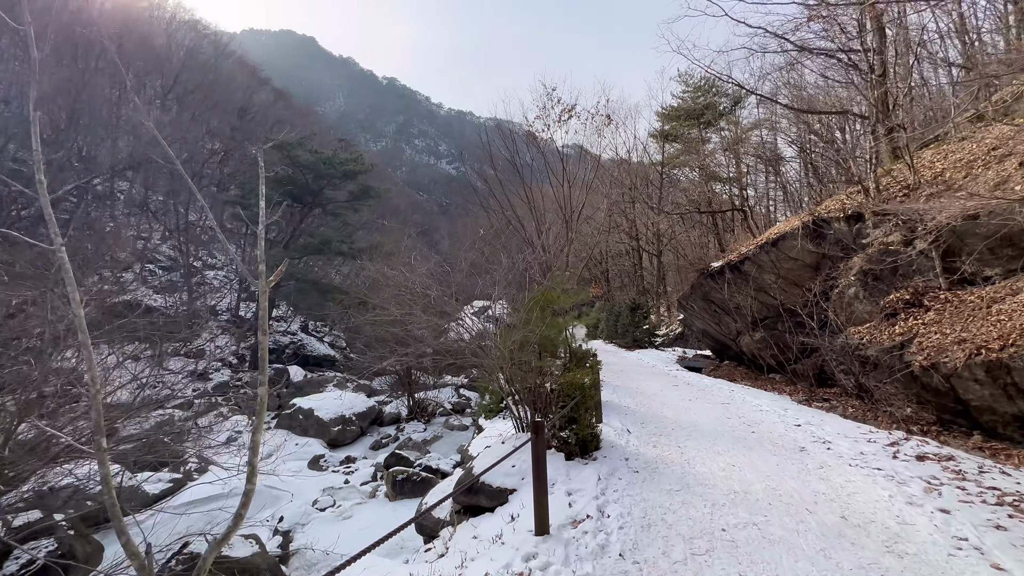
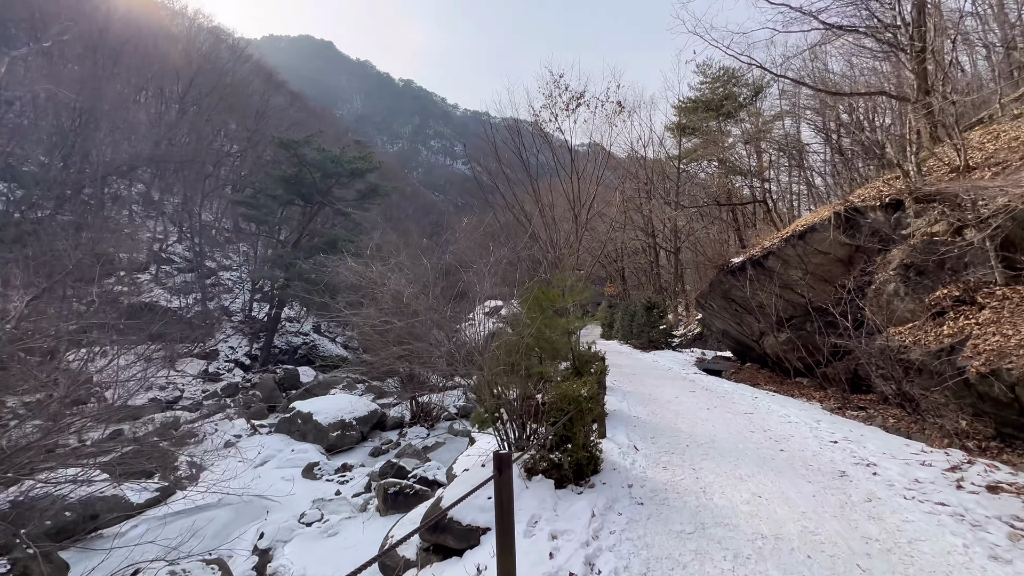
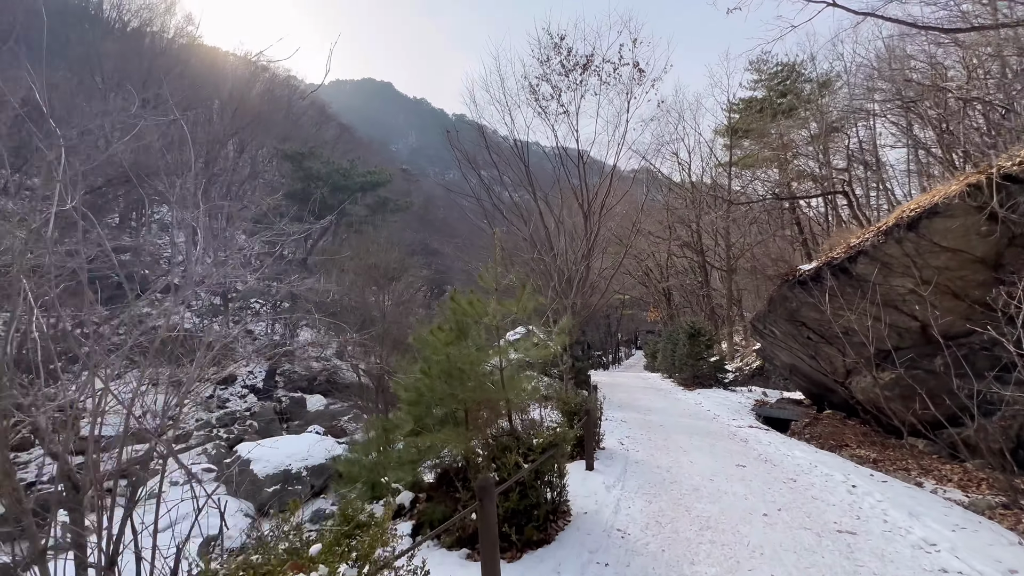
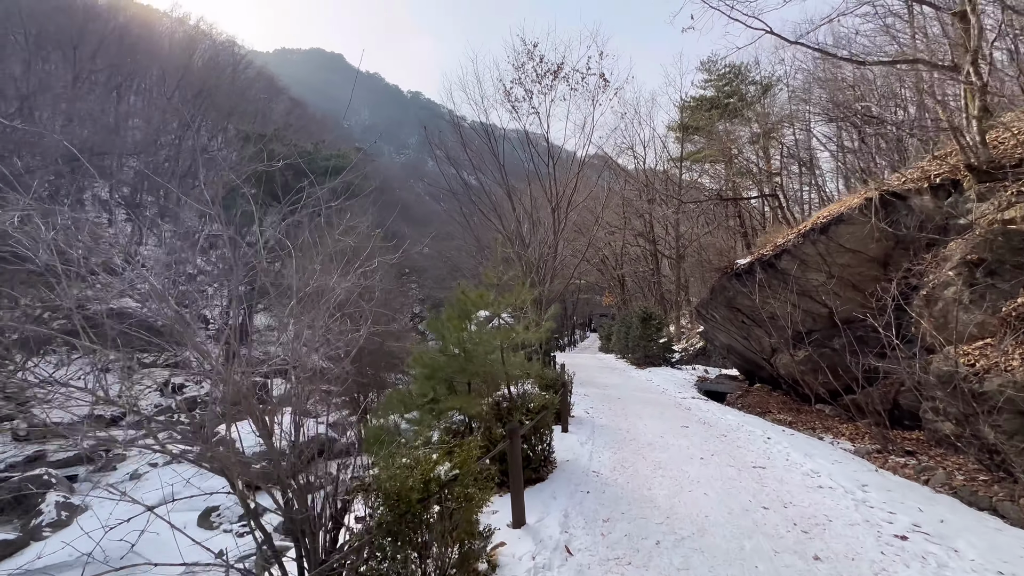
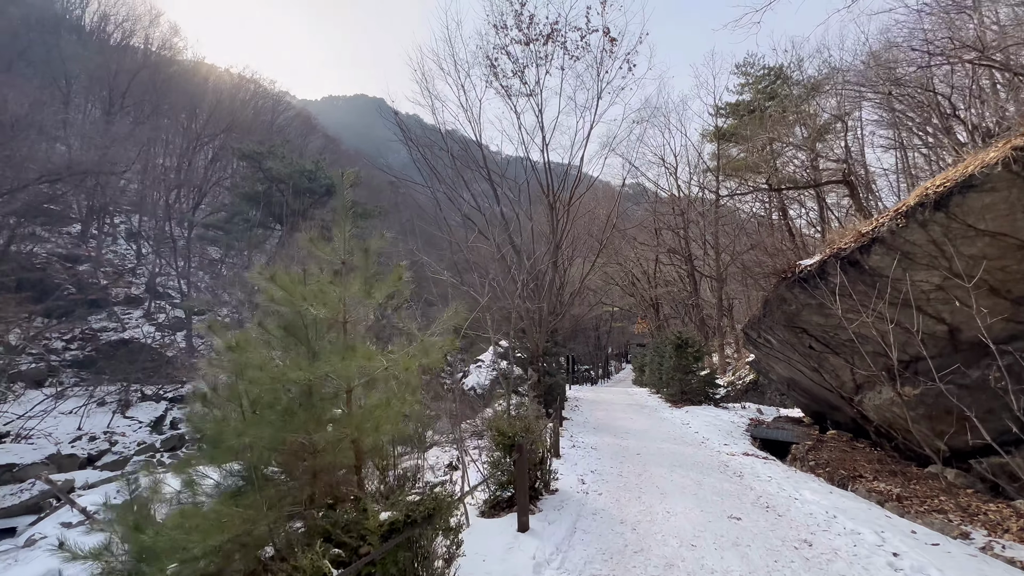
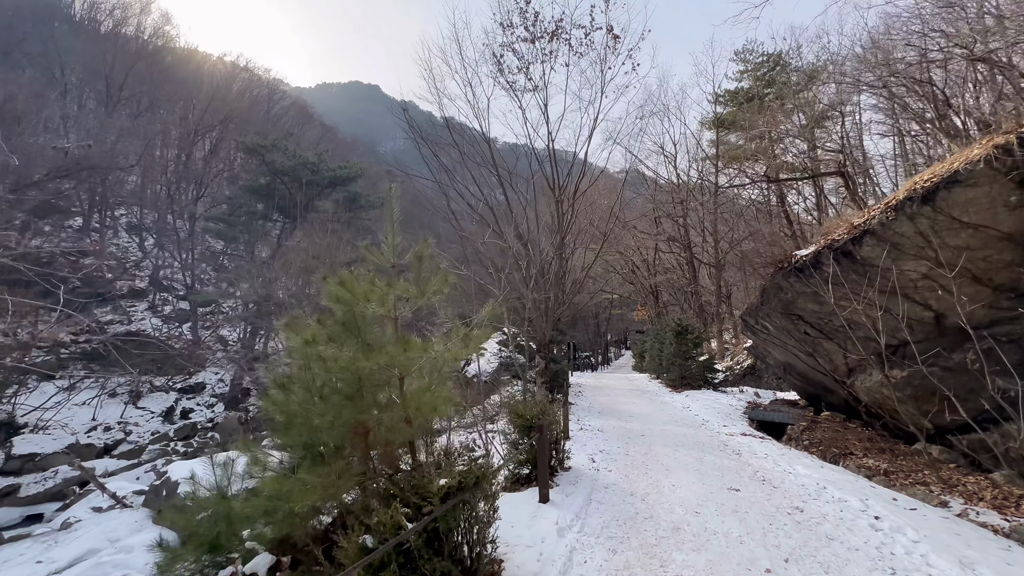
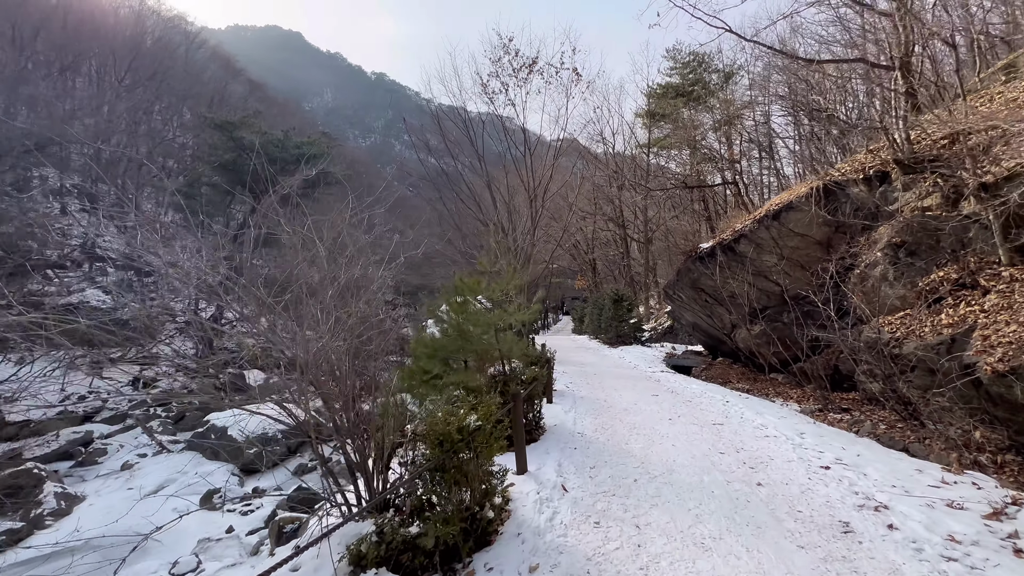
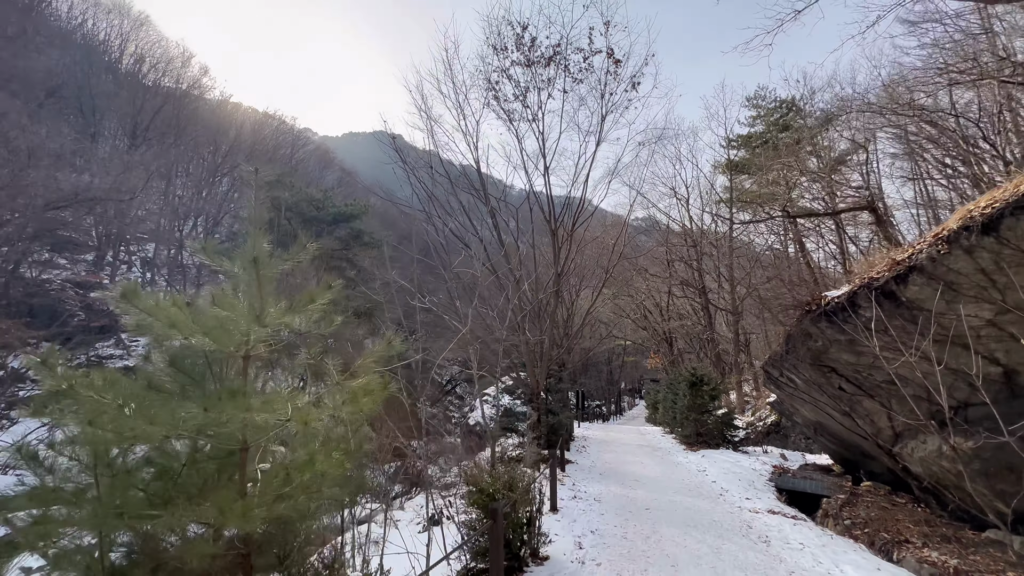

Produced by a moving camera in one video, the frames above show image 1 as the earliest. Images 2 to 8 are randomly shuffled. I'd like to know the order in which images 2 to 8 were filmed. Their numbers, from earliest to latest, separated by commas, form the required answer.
2, 7, 4, 3, 6, 5, 8
